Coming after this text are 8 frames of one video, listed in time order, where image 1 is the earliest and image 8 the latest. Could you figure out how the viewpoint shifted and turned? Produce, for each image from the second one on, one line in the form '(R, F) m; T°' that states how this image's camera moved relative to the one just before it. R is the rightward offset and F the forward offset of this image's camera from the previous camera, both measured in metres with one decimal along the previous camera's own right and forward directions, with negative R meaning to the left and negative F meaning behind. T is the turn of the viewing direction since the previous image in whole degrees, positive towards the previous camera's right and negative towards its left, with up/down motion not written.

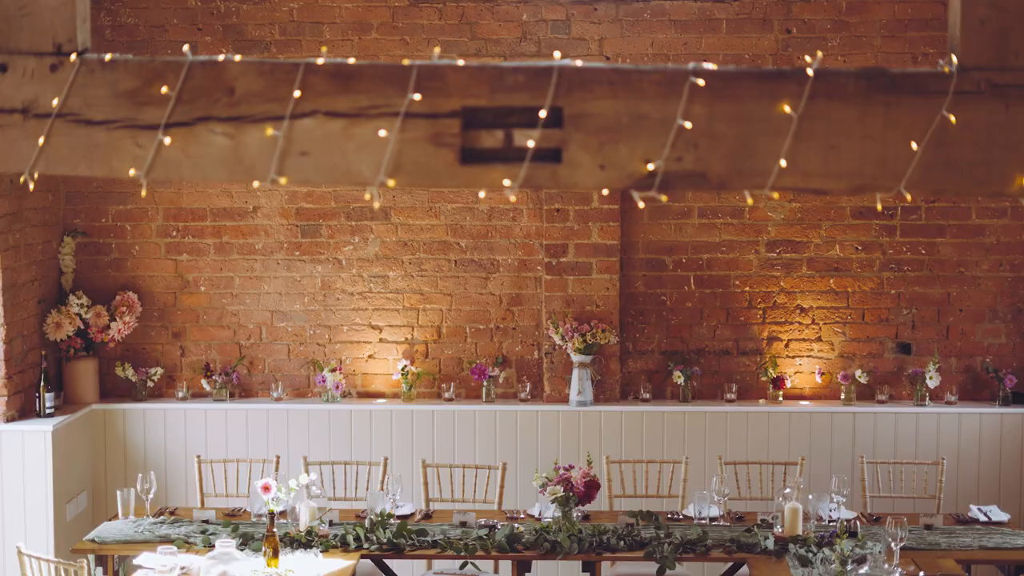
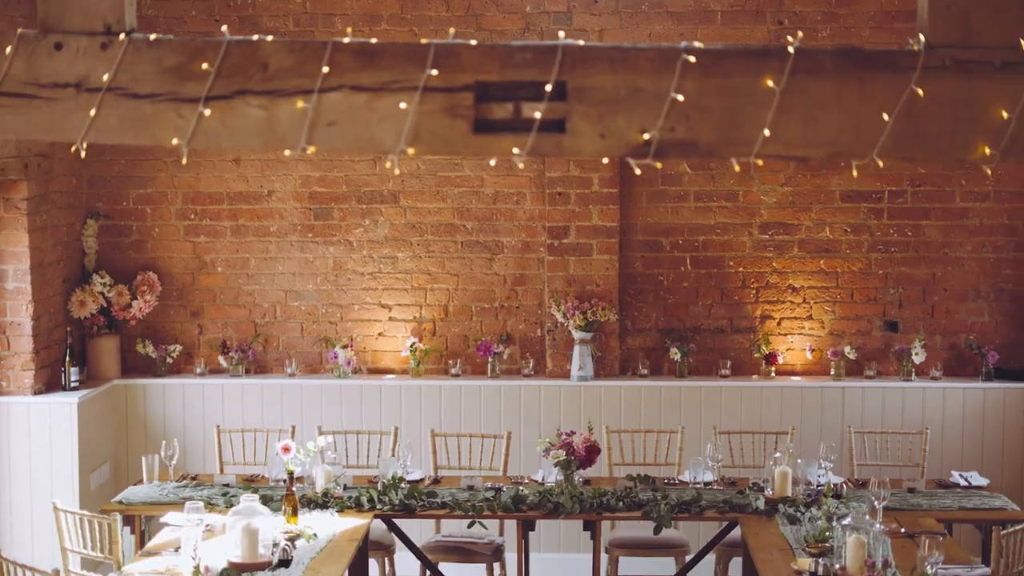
(0.0, -0.3) m; 0°
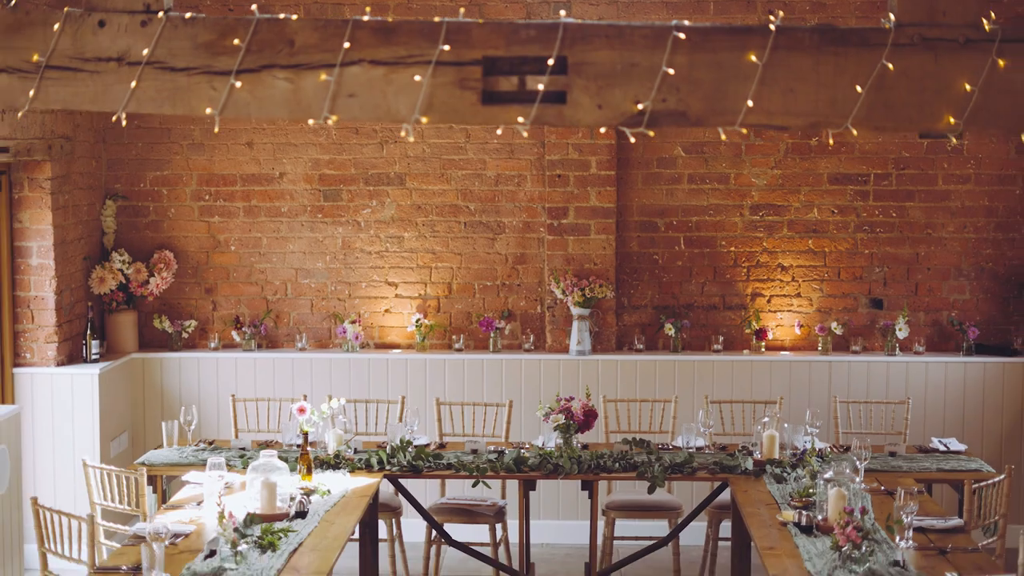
(0.0, -0.3) m; 0°
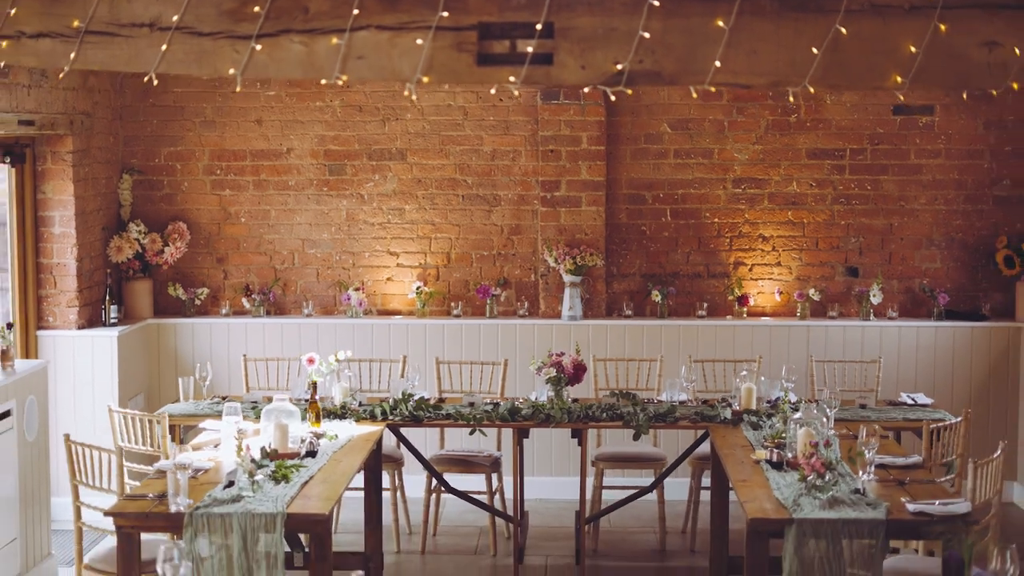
(0.0, -0.4) m; 0°
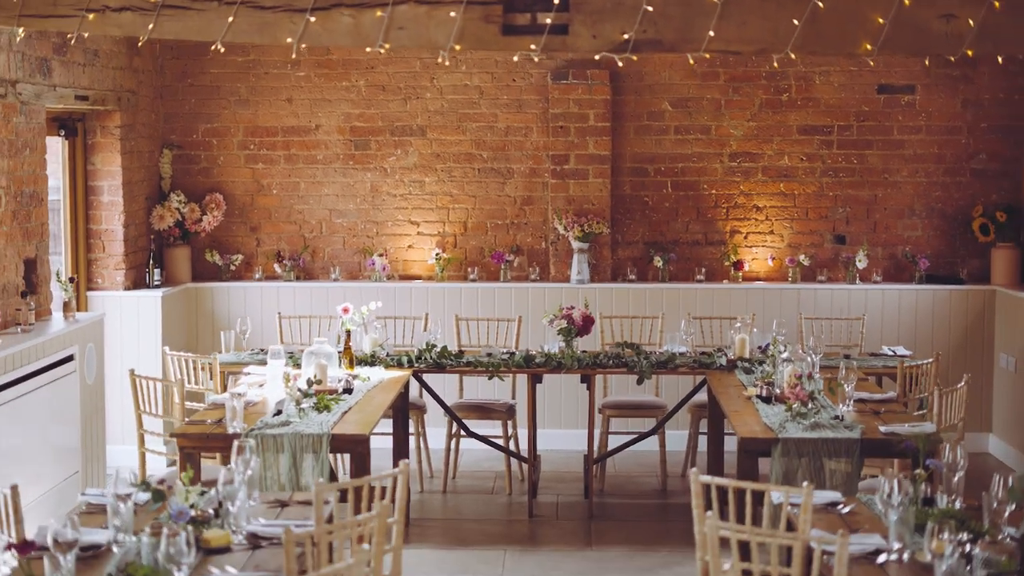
(0.0, -0.6) m; 0°
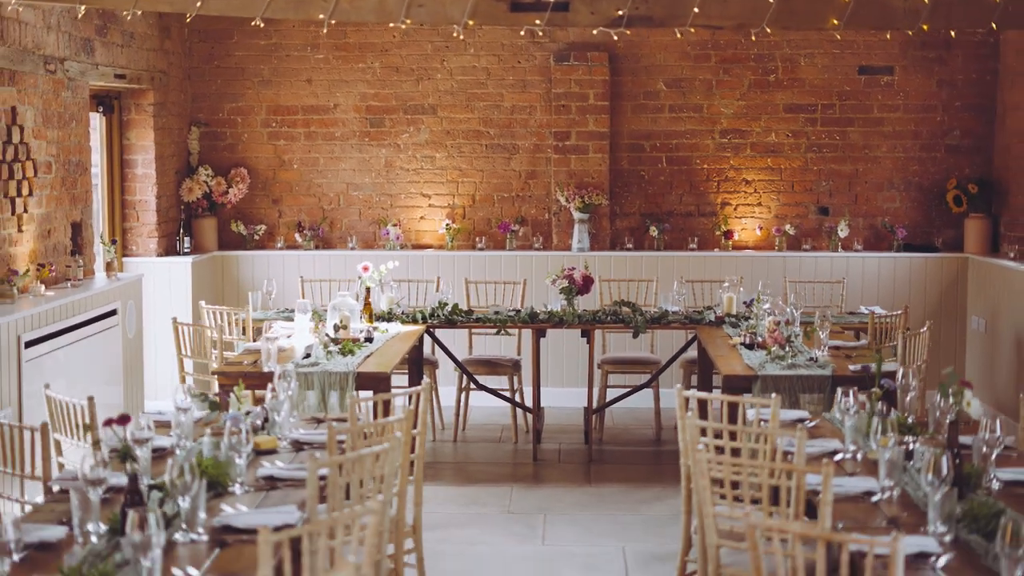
(0.0, -0.6) m; 0°
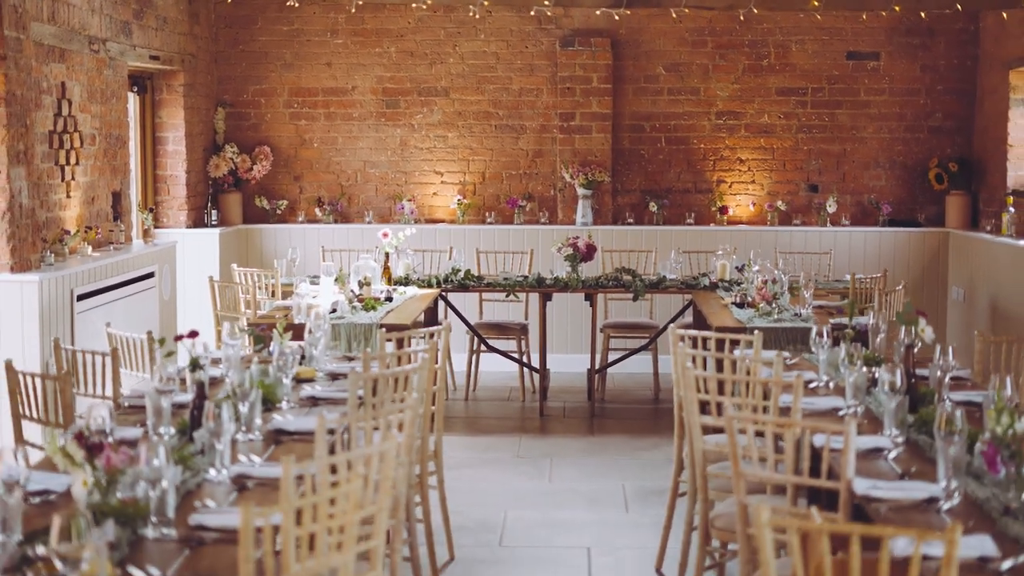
(0.0, -0.5) m; 0°
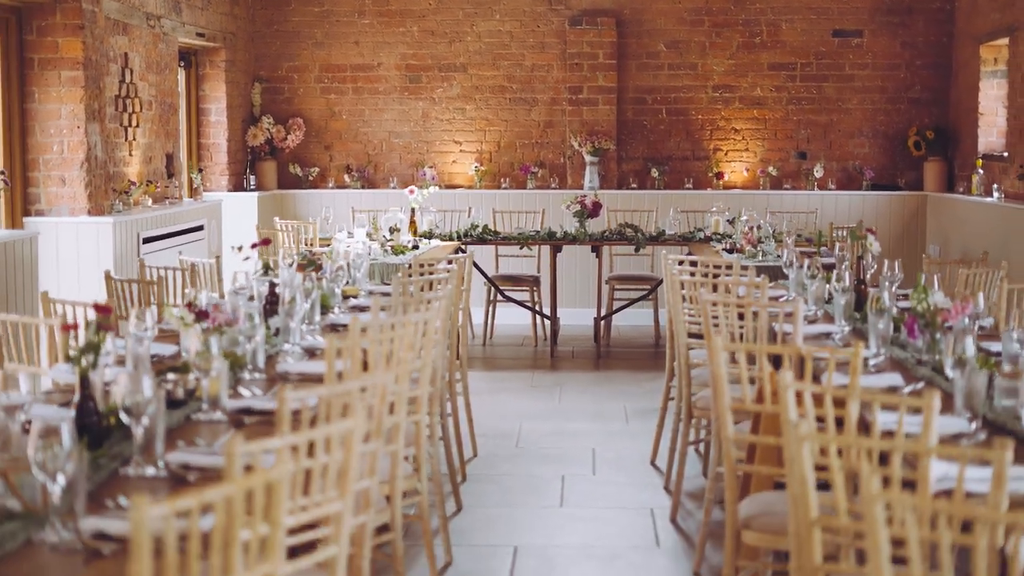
(0.0, -0.8) m; 0°
